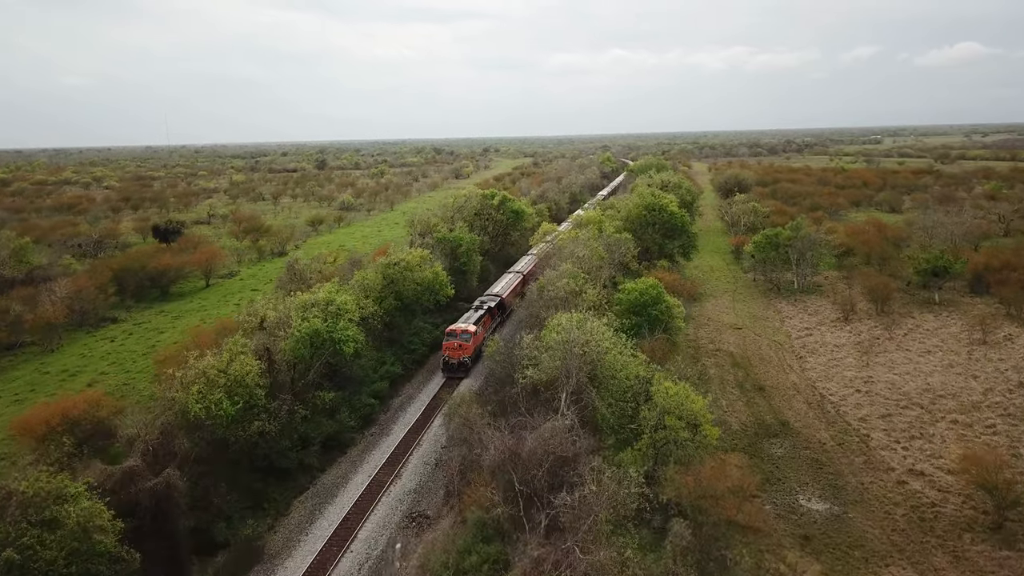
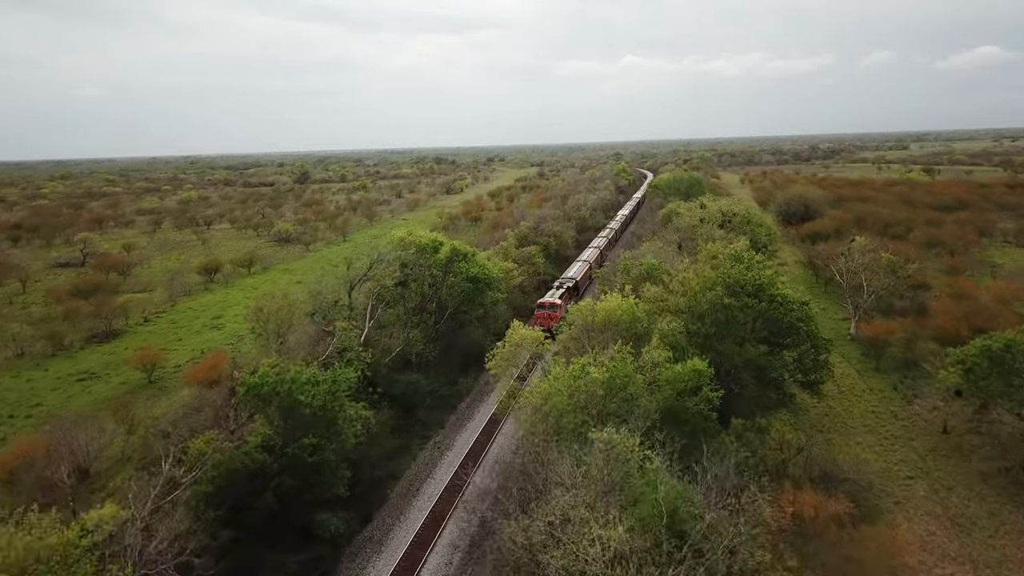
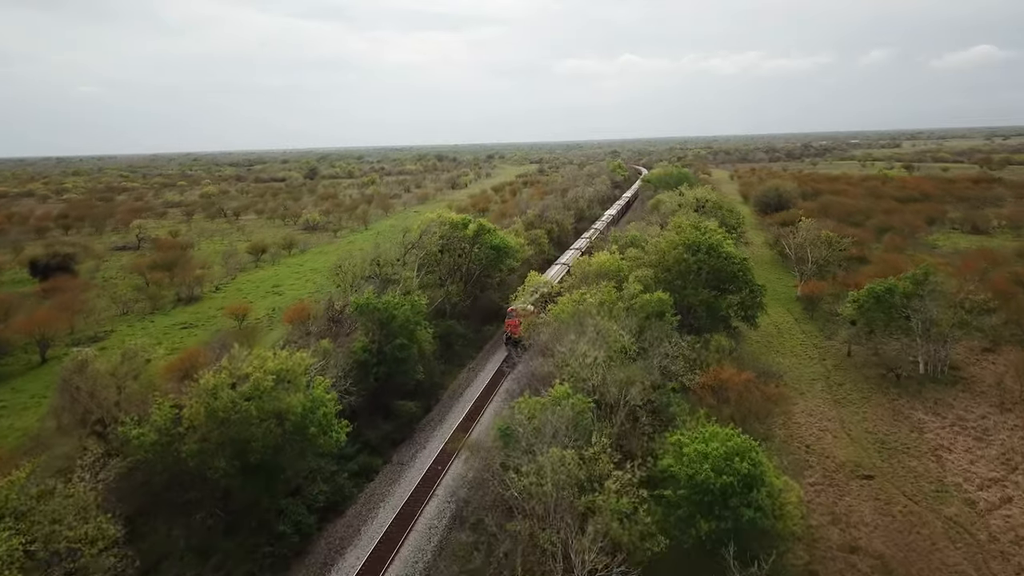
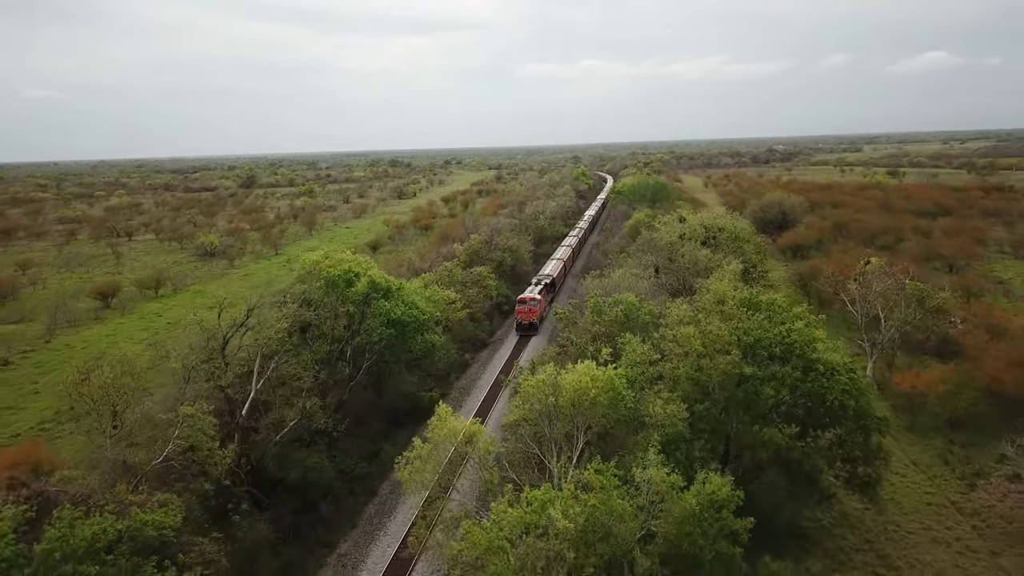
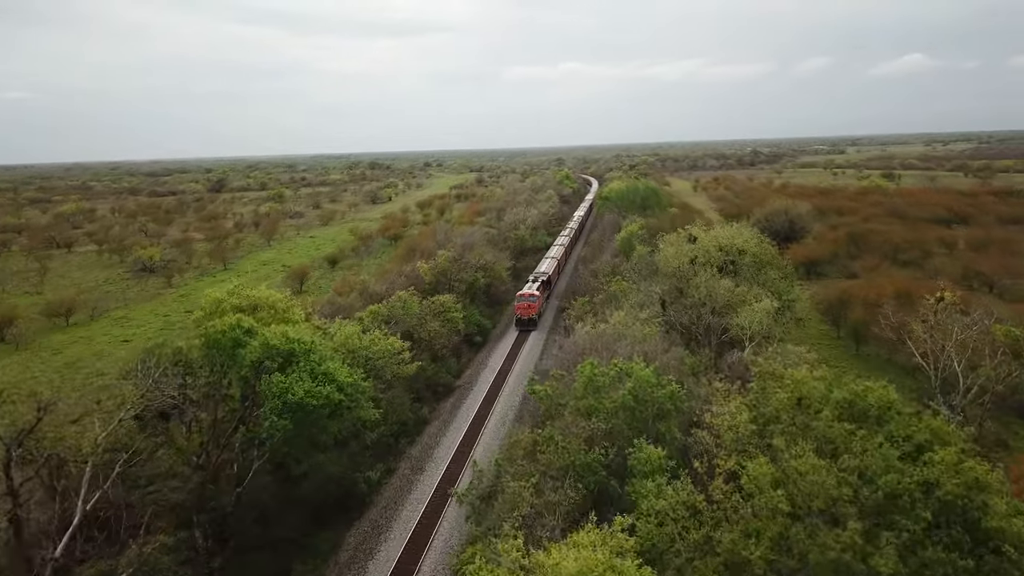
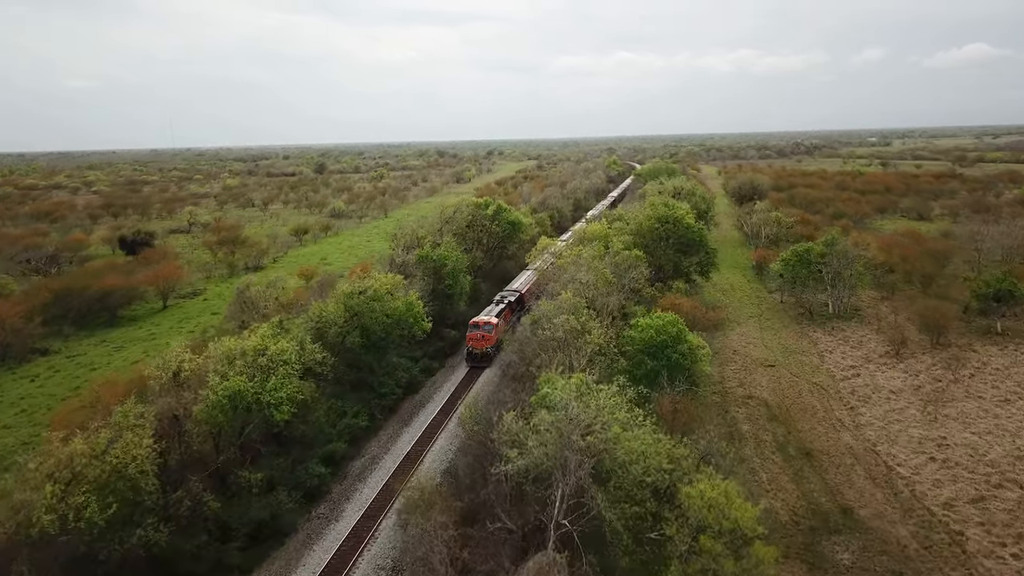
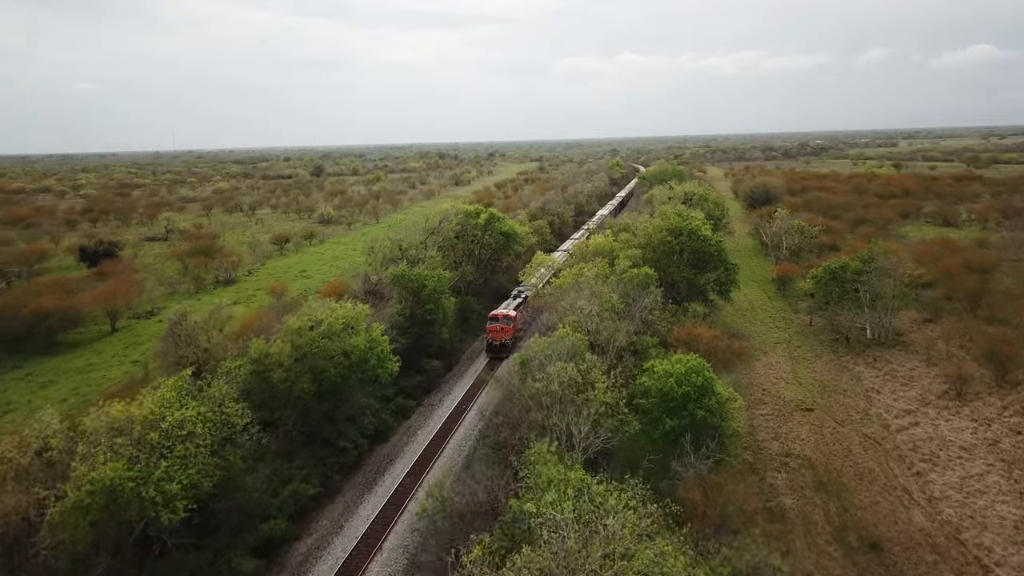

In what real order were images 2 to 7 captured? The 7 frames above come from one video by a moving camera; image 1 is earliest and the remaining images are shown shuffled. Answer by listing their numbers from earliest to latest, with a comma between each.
6, 7, 3, 2, 4, 5
